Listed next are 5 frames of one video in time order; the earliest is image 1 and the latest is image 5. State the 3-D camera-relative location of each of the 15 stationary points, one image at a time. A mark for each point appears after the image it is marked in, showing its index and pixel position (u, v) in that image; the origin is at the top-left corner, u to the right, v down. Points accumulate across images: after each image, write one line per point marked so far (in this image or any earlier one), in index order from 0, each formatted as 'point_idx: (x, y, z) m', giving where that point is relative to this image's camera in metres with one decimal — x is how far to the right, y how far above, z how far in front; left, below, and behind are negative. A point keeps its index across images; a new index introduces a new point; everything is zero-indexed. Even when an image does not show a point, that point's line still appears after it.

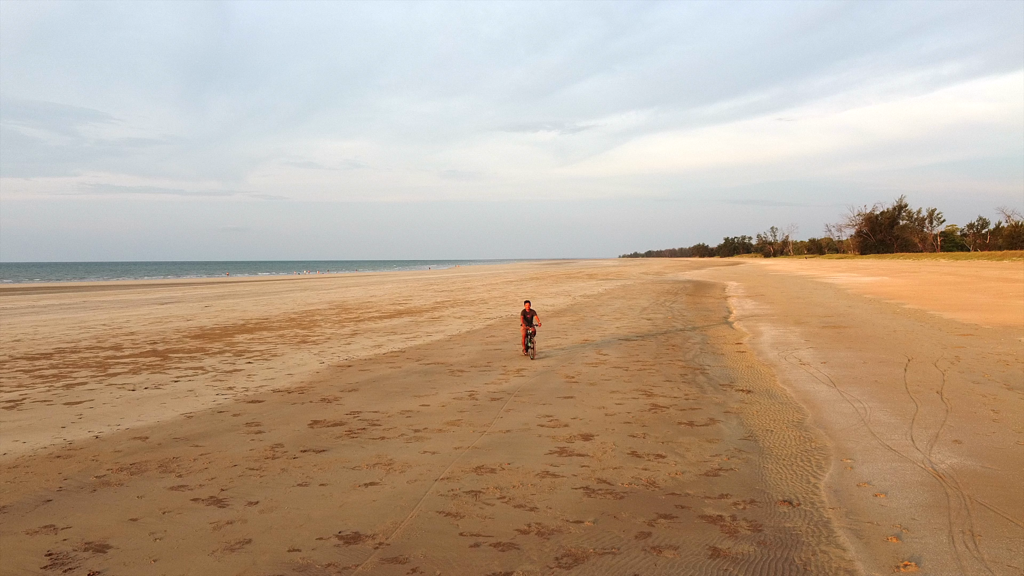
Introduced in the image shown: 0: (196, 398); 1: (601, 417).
0: (-6.9, -2.4, +8.9) m
1: (+1.6, -2.3, +7.3) m
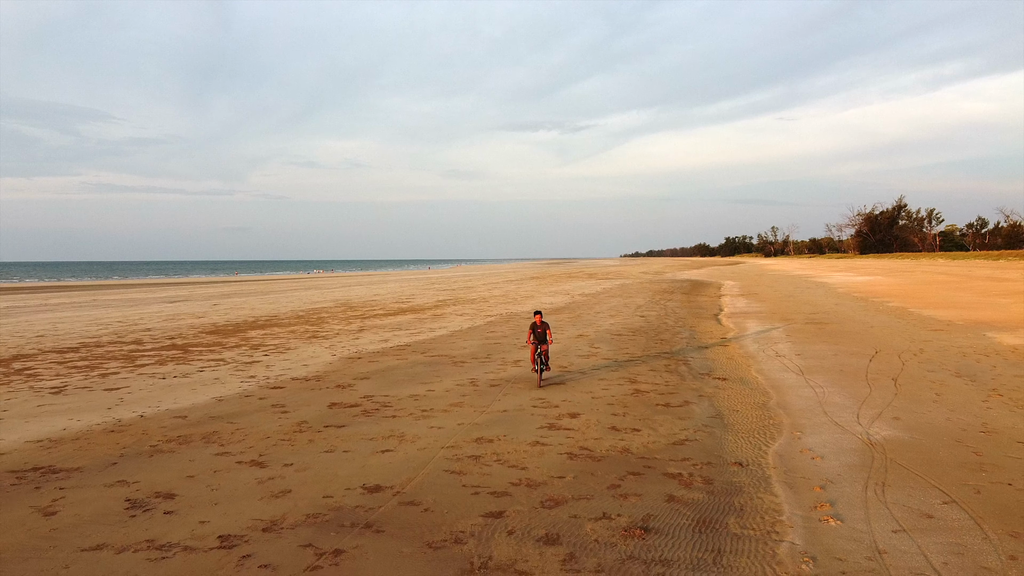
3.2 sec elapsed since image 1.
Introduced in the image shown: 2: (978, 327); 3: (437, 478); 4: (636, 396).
0: (-7.0, -2.3, +9.8) m
1: (+1.5, -2.3, +8.2) m
2: (+16.6, -1.4, +14.5) m
3: (-1.0, -2.5, +5.3) m
4: (+2.6, -2.2, +8.4) m
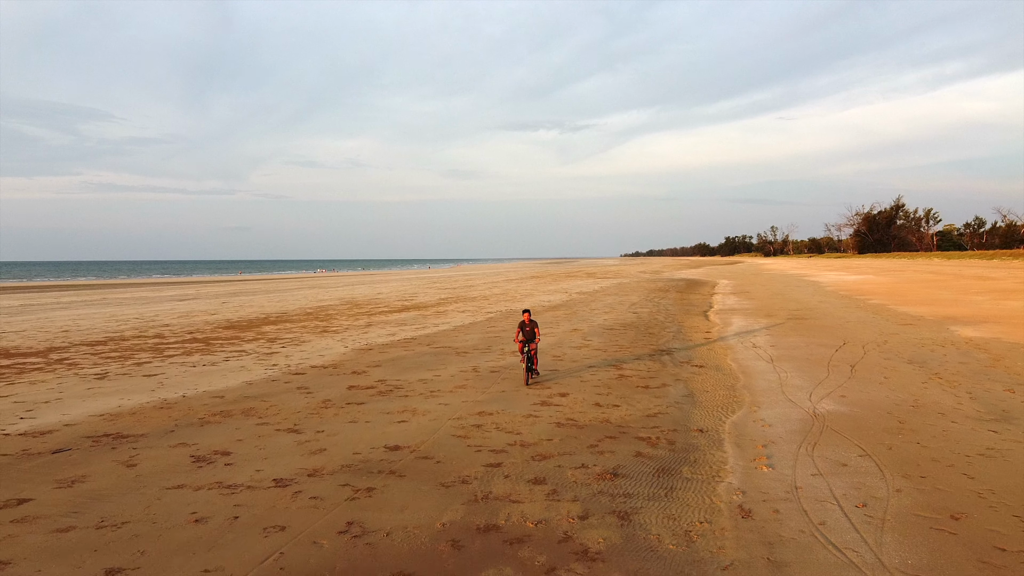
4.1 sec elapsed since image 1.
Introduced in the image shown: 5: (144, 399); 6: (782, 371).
0: (-7.0, -2.2, +10.9) m
1: (+1.5, -2.2, +9.3) m
2: (+16.6, -1.3, +15.5) m
3: (-1.0, -2.4, +6.4) m
4: (+2.5, -2.1, +9.4) m
5: (-8.0, -2.4, +8.8) m
6: (+6.5, -2.0, +9.8) m
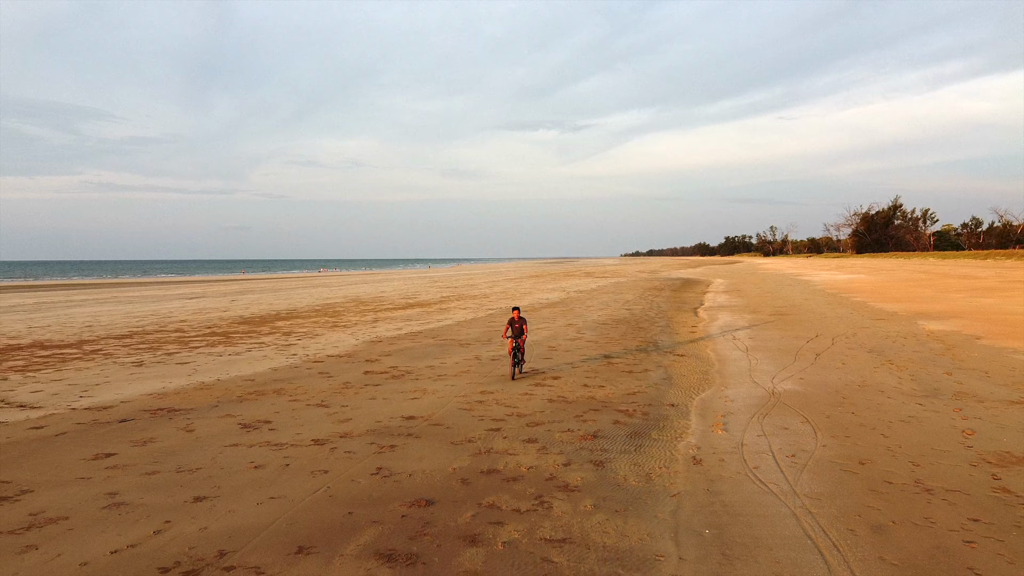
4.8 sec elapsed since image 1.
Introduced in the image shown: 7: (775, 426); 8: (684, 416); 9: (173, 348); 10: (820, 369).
0: (-7.1, -2.1, +11.9) m
1: (+1.5, -2.1, +10.4) m
2: (+16.5, -1.2, +16.6) m
3: (-1.1, -2.3, +7.4) m
4: (+2.5, -2.0, +10.5) m
5: (-8.0, -2.3, +9.9) m
6: (+6.5, -1.9, +10.9) m
7: (+4.3, -2.2, +6.5) m
8: (+3.0, -2.3, +7.1) m
9: (-11.8, -2.1, +14.0) m
10: (+7.3, -1.9, +9.6) m
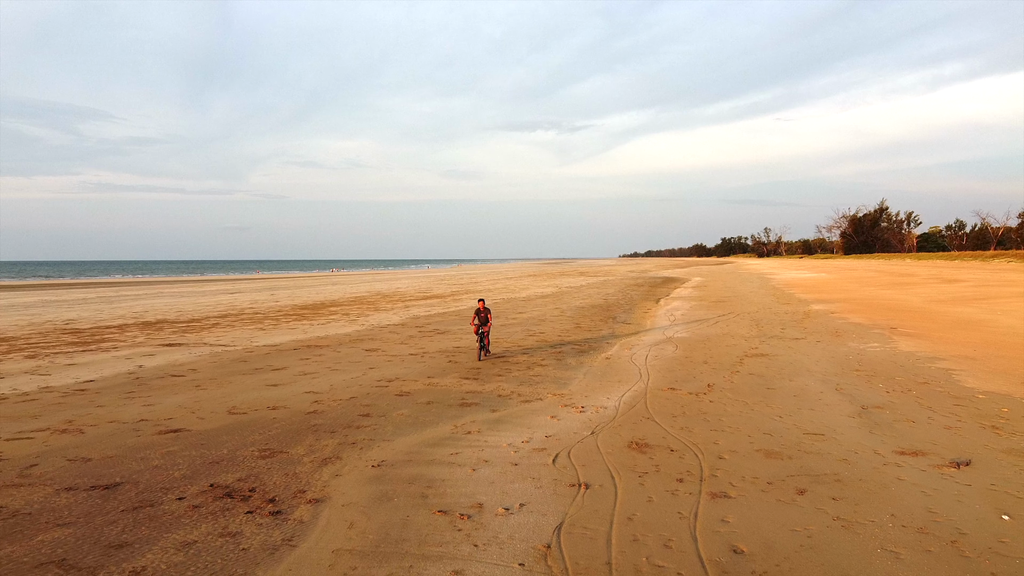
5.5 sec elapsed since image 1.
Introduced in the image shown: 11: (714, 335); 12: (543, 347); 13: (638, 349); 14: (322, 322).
0: (-7.0, -1.7, +17.5) m
1: (+1.5, -1.6, +15.9) m
2: (+16.6, -0.8, +22.2) m
3: (-1.0, -1.8, +13.0) m
4: (+2.6, -1.6, +16.1) m
5: (-8.0, -1.9, +15.5) m
6: (+6.6, -1.5, +16.5) m
7: (+4.3, -1.8, +12.1) m
8: (+3.1, -1.8, +12.7) m
9: (-11.7, -1.7, +19.6) m
10: (+7.4, -1.5, +15.2) m
11: (+7.1, -1.6, +14.4) m
12: (+1.1, -1.8, +13.0) m
13: (+3.9, -1.8, +12.7) m
14: (-8.7, -1.6, +19.0) m
